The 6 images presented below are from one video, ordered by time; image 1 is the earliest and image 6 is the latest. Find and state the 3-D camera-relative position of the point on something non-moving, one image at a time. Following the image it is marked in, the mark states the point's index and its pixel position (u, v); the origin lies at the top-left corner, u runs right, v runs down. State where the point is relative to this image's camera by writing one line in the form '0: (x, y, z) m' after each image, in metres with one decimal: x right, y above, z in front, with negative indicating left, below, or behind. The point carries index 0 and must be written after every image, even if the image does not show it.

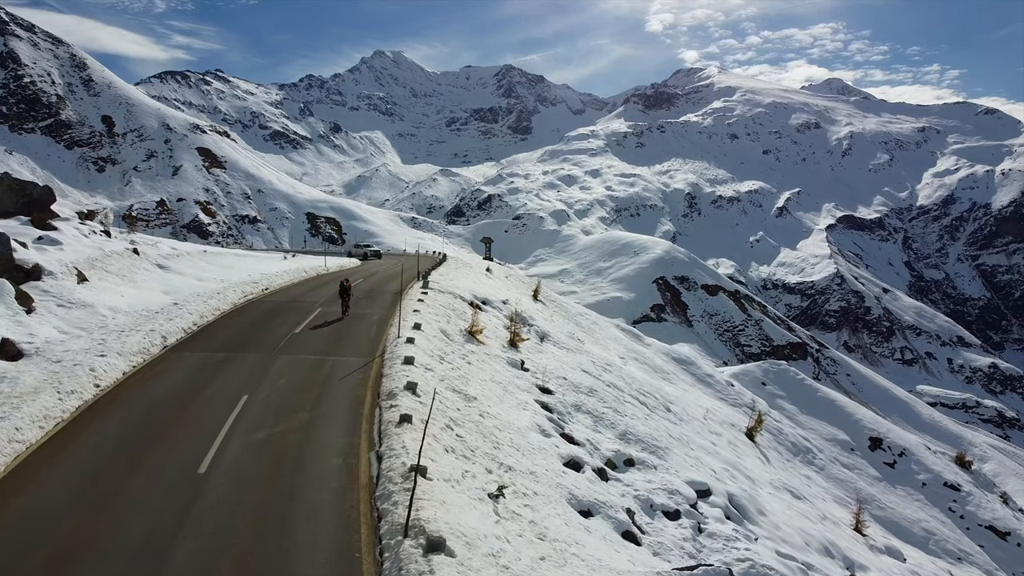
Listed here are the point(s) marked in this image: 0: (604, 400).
0: (+2.6, -3.1, +15.3) m
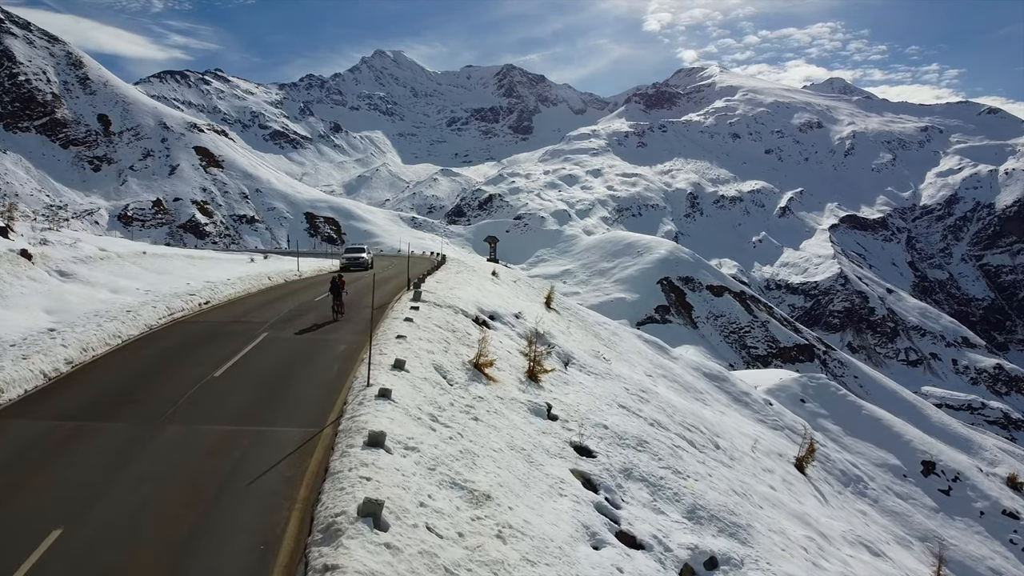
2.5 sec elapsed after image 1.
0: (+3.0, -3.4, +11.3) m
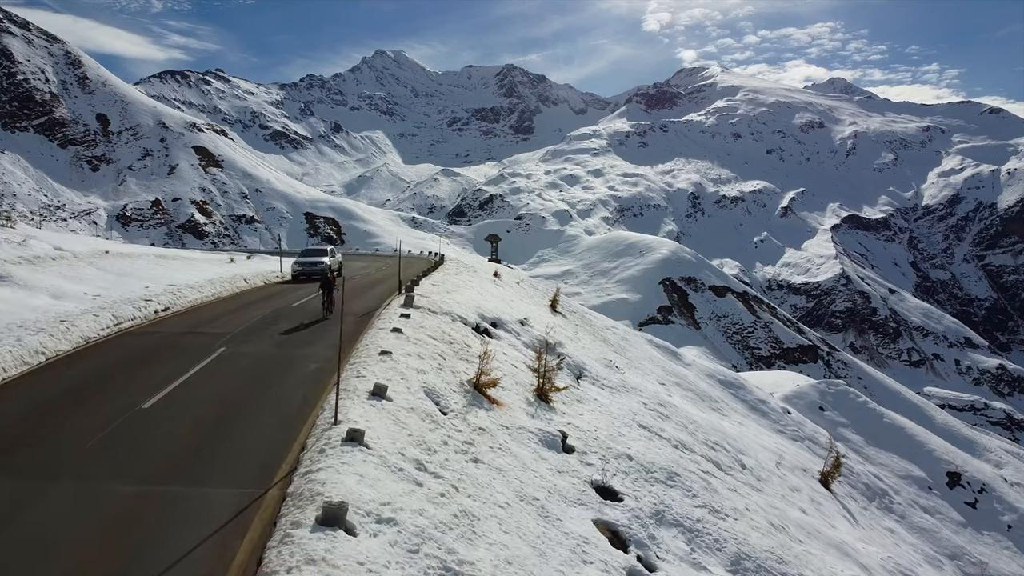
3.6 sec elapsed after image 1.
0: (+3.1, -3.5, +9.6) m
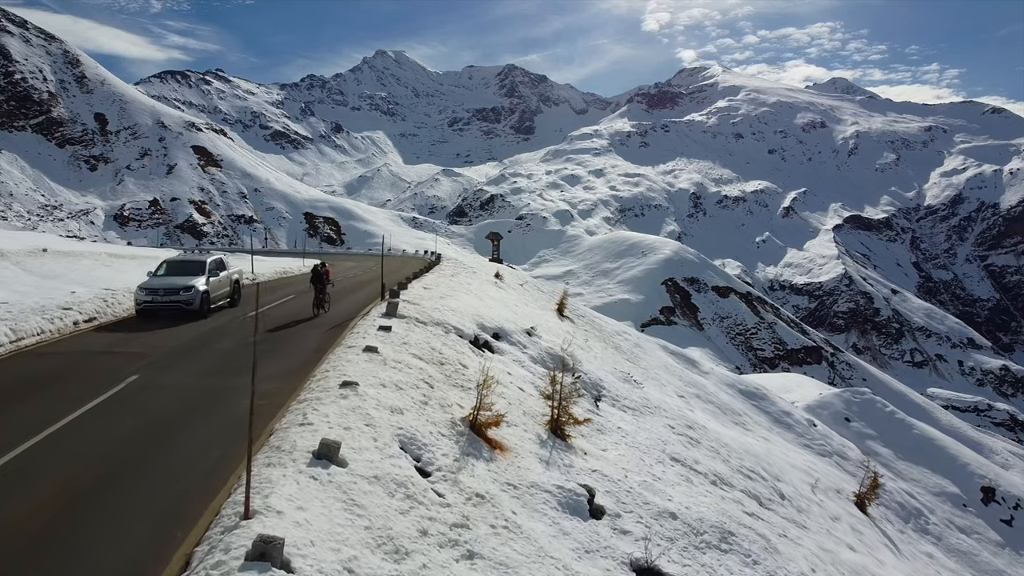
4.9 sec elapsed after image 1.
0: (+3.2, -3.6, +7.4) m
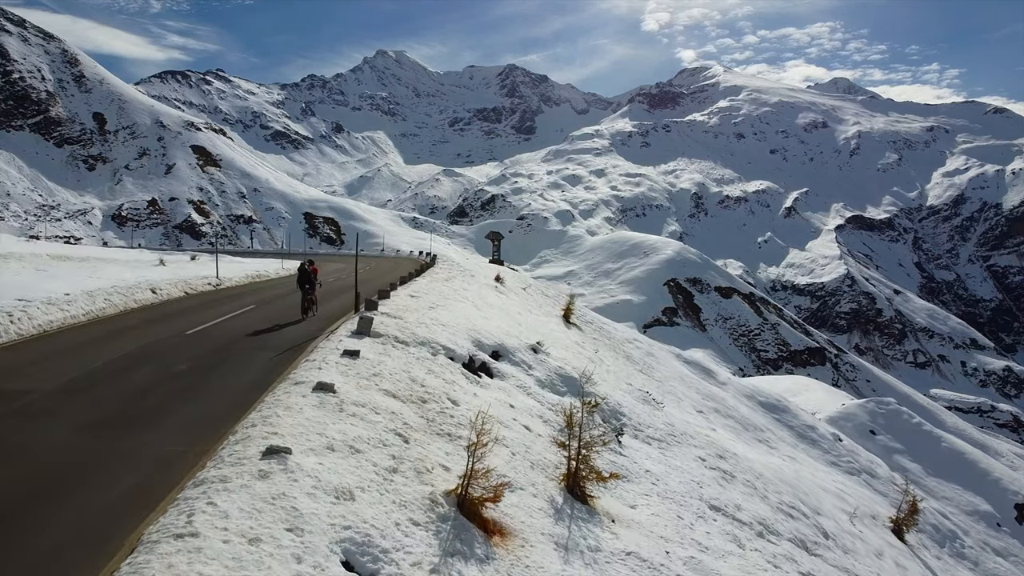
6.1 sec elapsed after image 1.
0: (+3.3, -3.7, +5.6) m
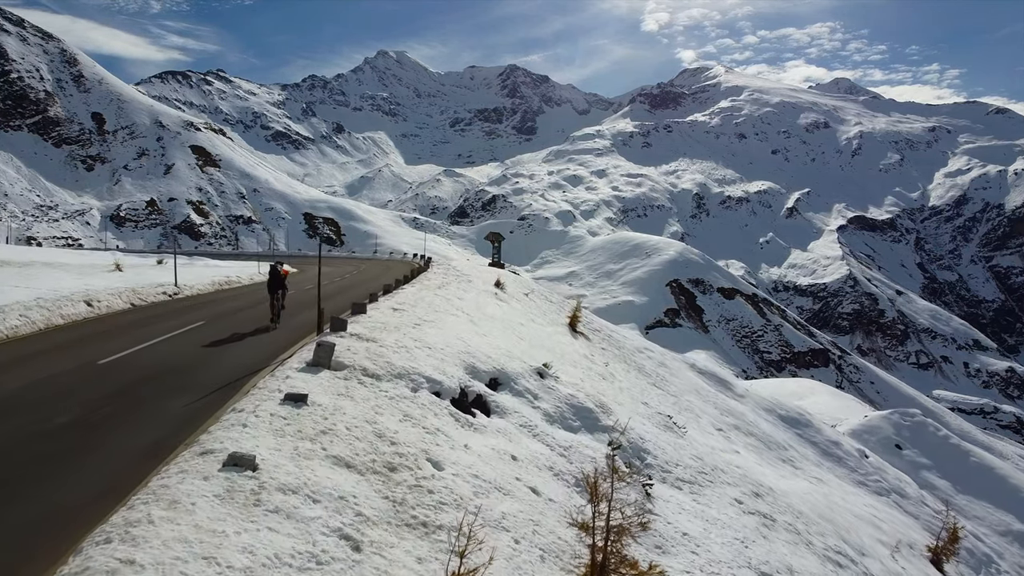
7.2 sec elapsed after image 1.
0: (+3.3, -3.9, +3.9) m
